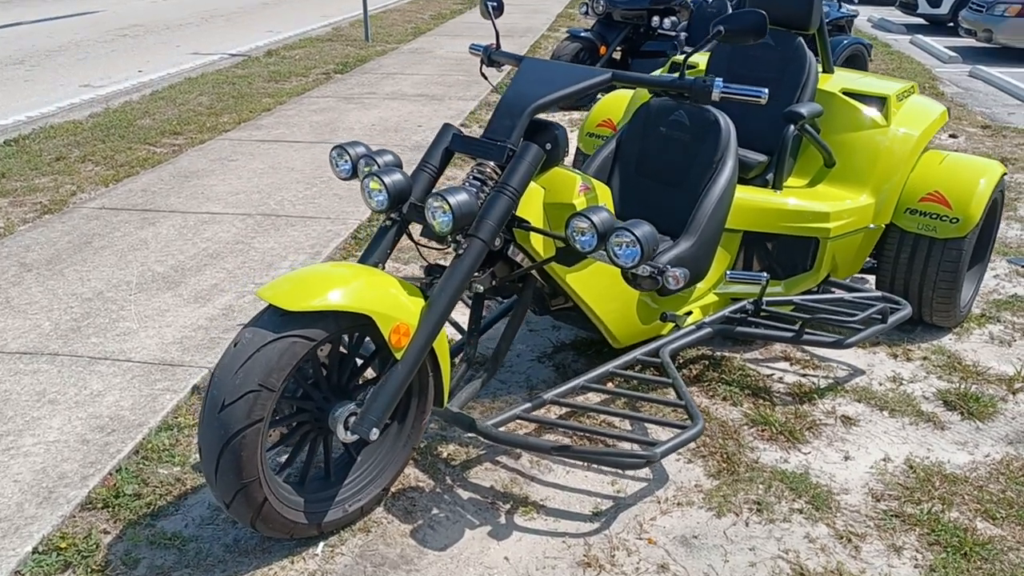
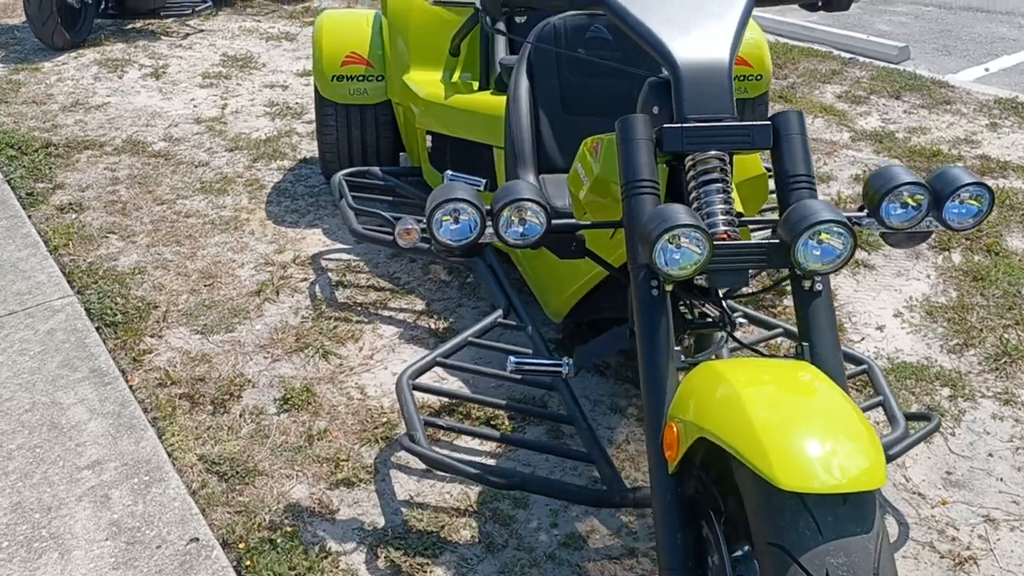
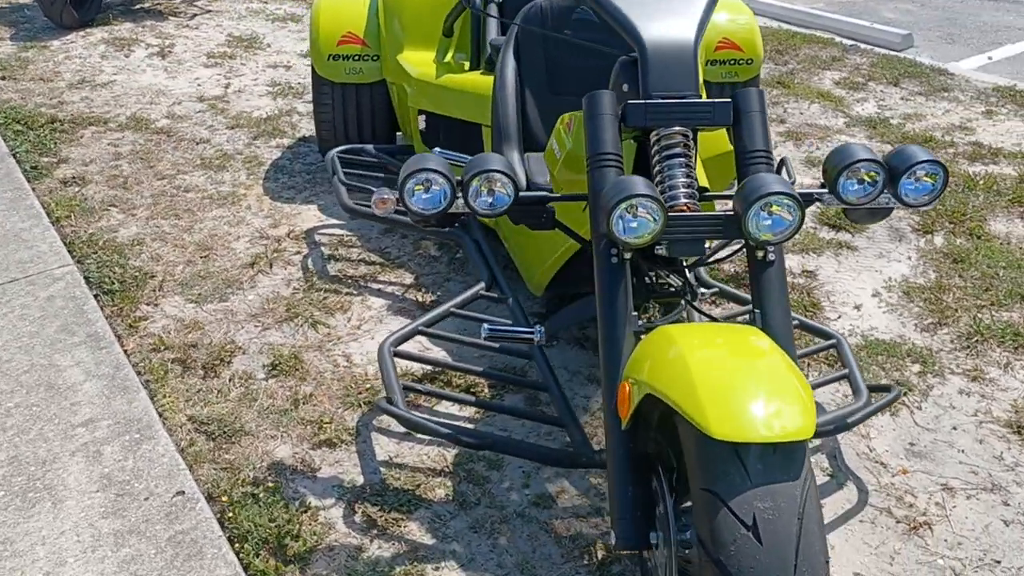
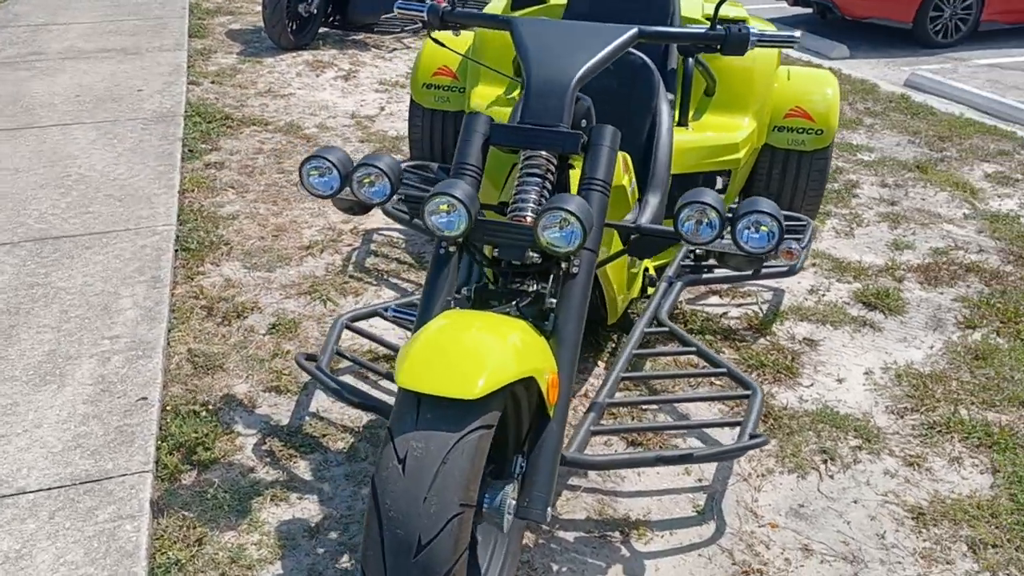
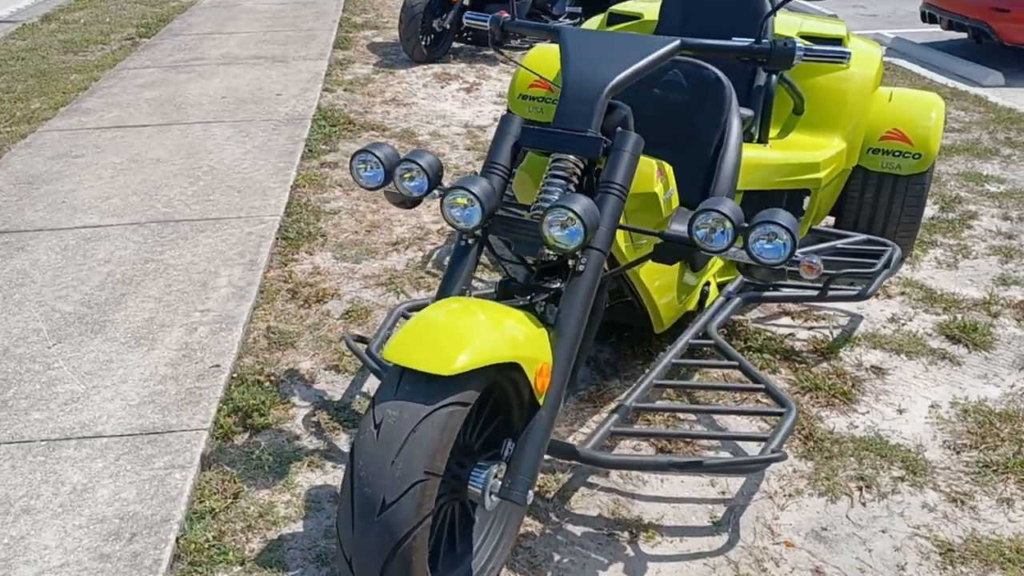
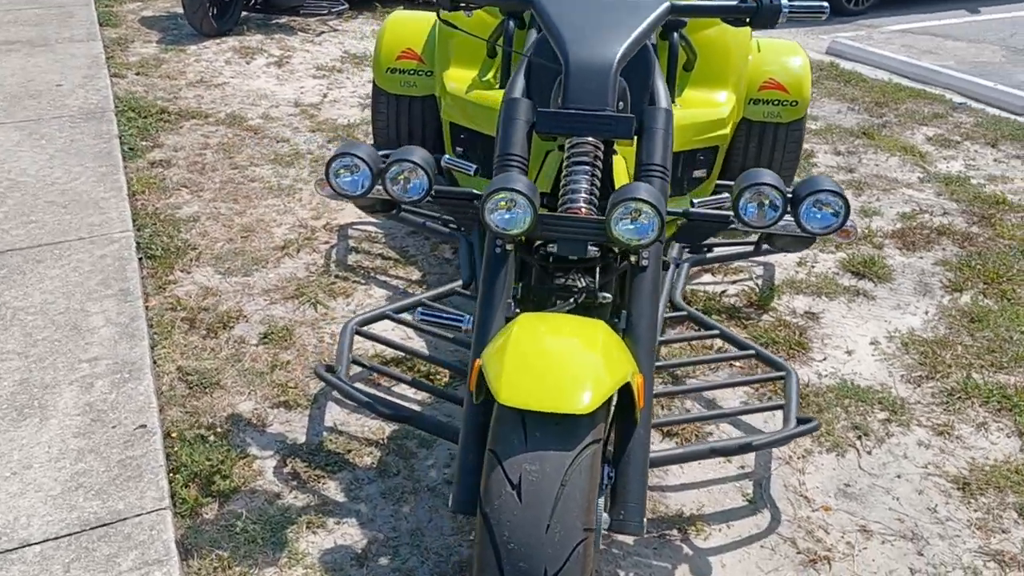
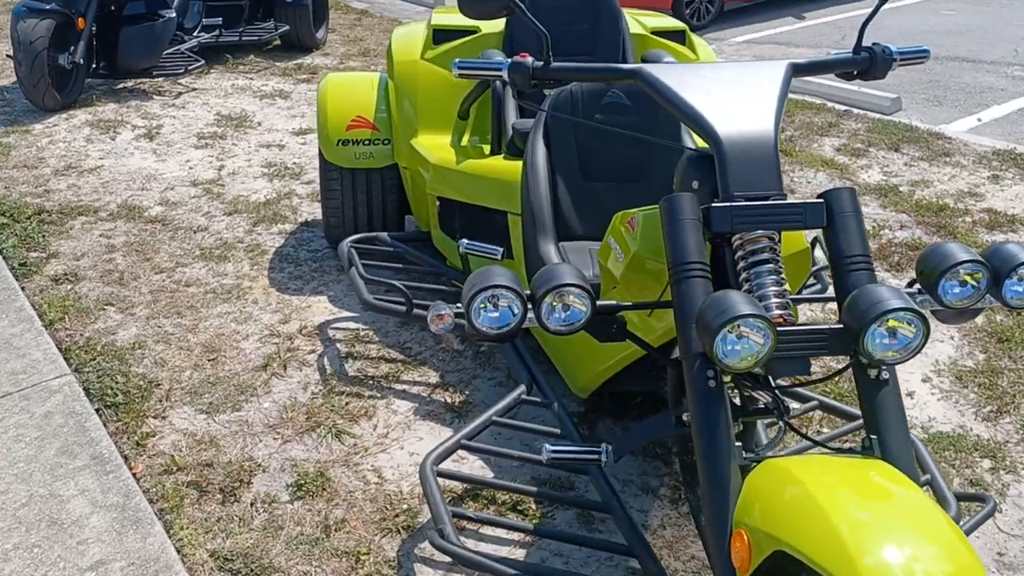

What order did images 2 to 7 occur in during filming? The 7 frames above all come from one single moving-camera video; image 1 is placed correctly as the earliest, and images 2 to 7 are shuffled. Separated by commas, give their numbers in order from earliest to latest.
5, 4, 6, 3, 2, 7
